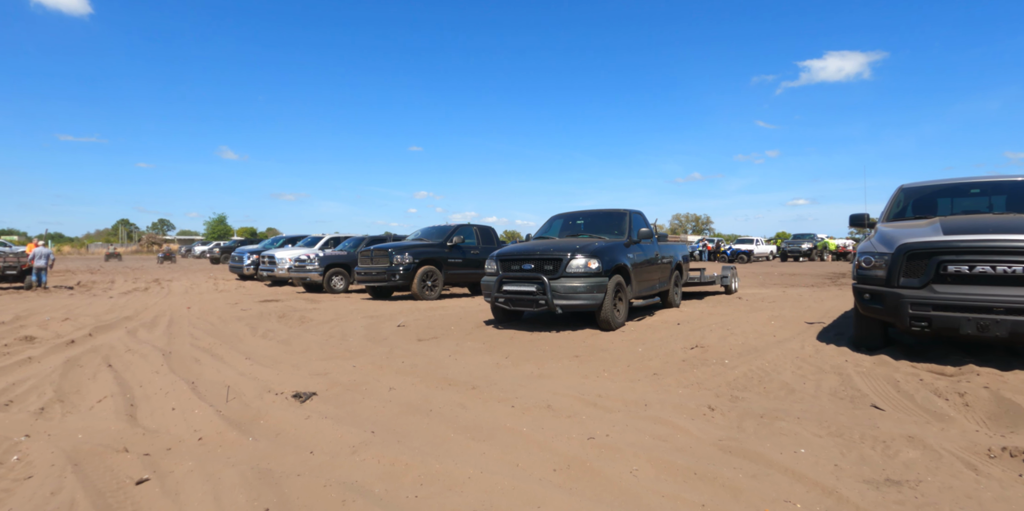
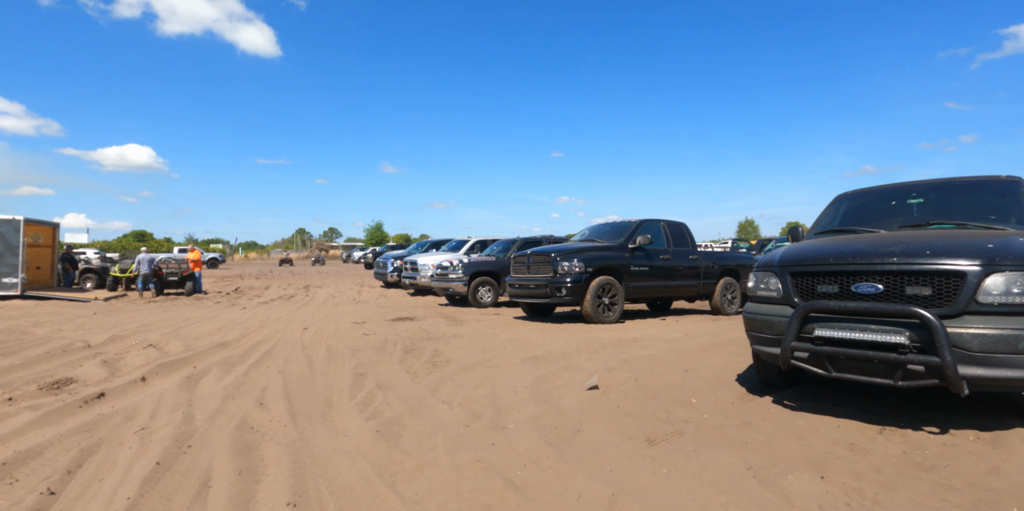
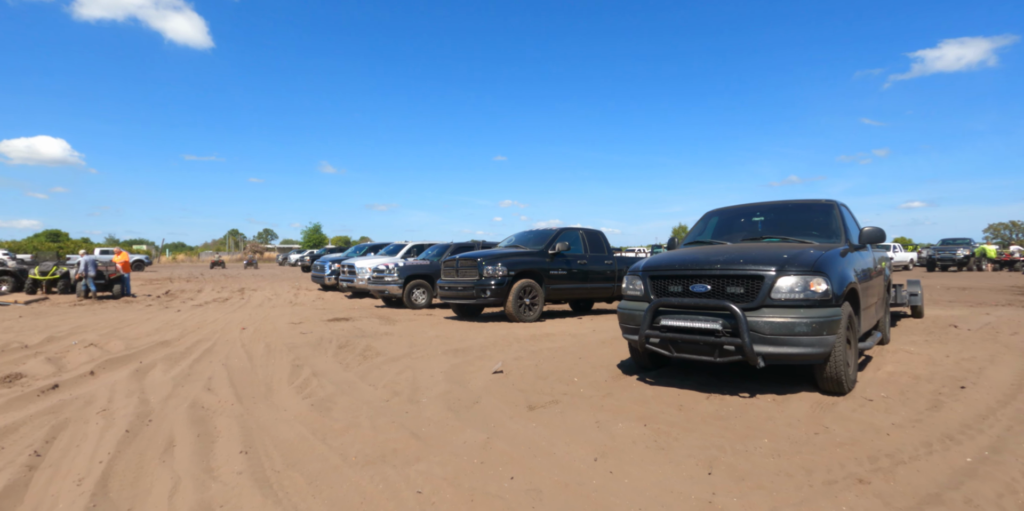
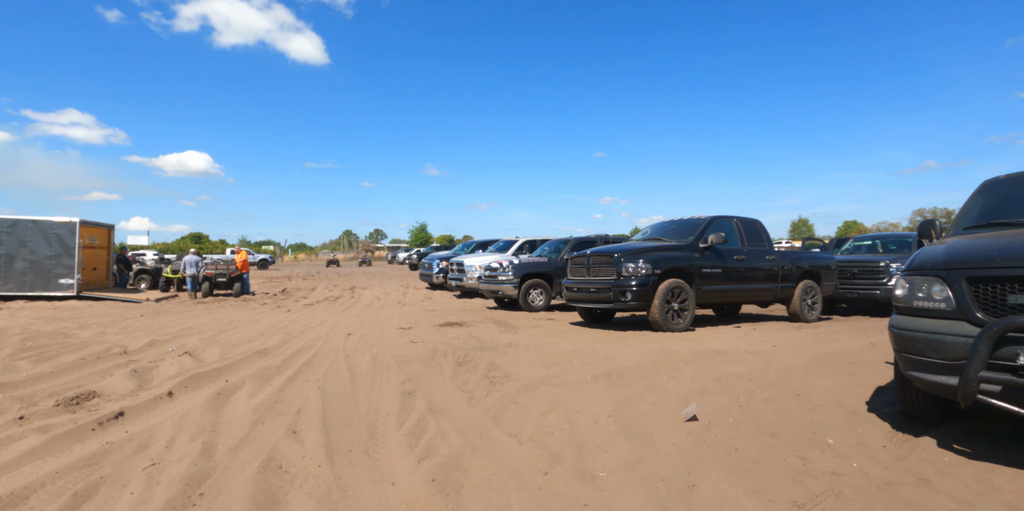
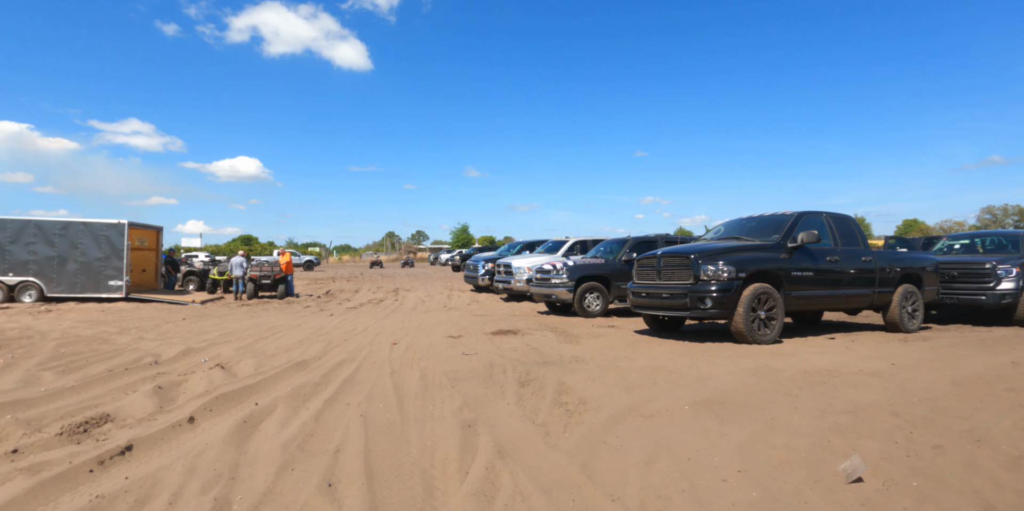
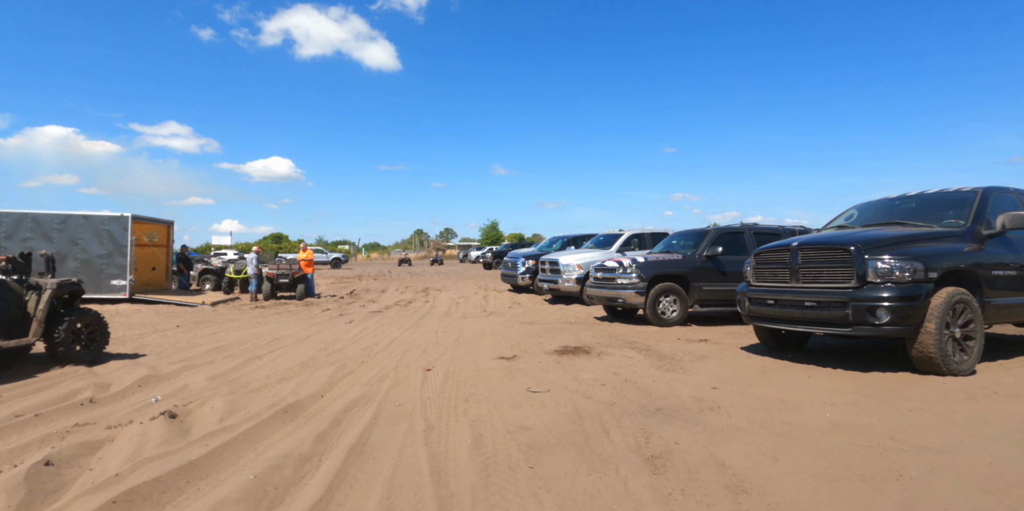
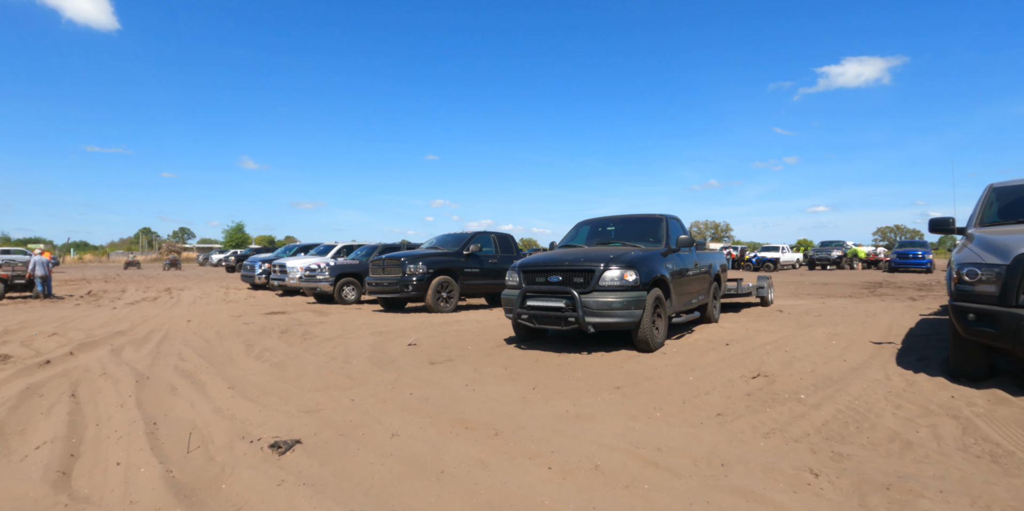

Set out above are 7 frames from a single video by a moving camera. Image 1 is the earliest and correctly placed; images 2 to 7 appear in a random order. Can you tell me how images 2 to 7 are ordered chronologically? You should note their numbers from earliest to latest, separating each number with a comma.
7, 3, 2, 4, 5, 6
